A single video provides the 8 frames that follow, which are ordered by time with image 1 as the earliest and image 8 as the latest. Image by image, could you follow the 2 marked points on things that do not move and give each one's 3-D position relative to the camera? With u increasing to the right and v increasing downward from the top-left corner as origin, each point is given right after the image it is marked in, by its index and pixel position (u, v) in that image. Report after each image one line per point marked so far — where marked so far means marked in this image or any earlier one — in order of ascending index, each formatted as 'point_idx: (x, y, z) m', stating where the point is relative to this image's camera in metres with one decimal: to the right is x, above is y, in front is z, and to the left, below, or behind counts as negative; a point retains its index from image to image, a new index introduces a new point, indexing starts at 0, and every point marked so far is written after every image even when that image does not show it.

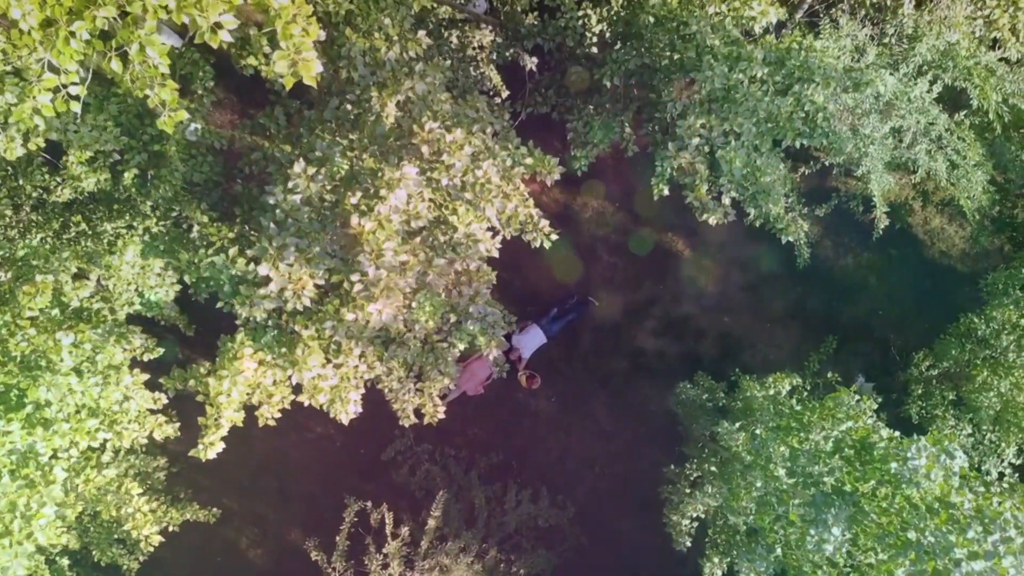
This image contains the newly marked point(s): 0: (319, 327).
0: (-1.0, -0.2, +4.3) m
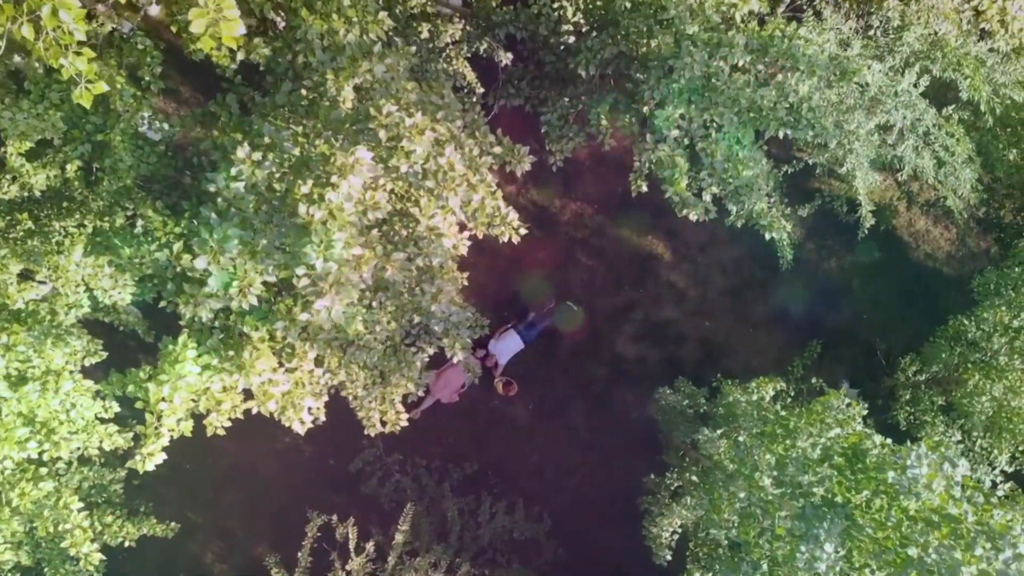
0: (-1.1, -0.2, +4.0) m
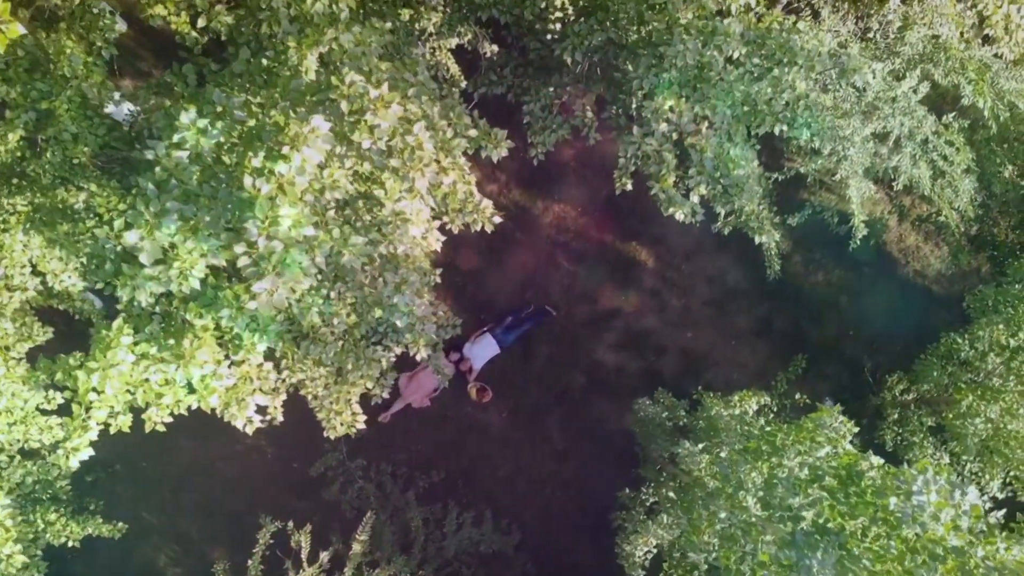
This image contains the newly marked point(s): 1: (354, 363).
0: (-1.3, -0.1, +3.6) m
1: (-0.8, -0.4, +4.1) m
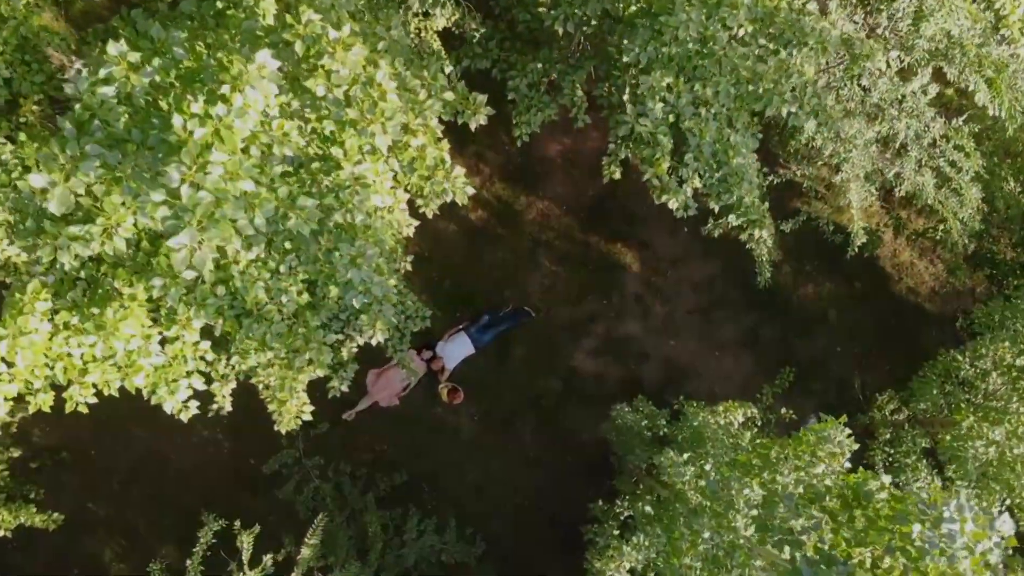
0: (-1.4, 0.0, +3.2) m
1: (-0.9, -0.3, +3.7) m
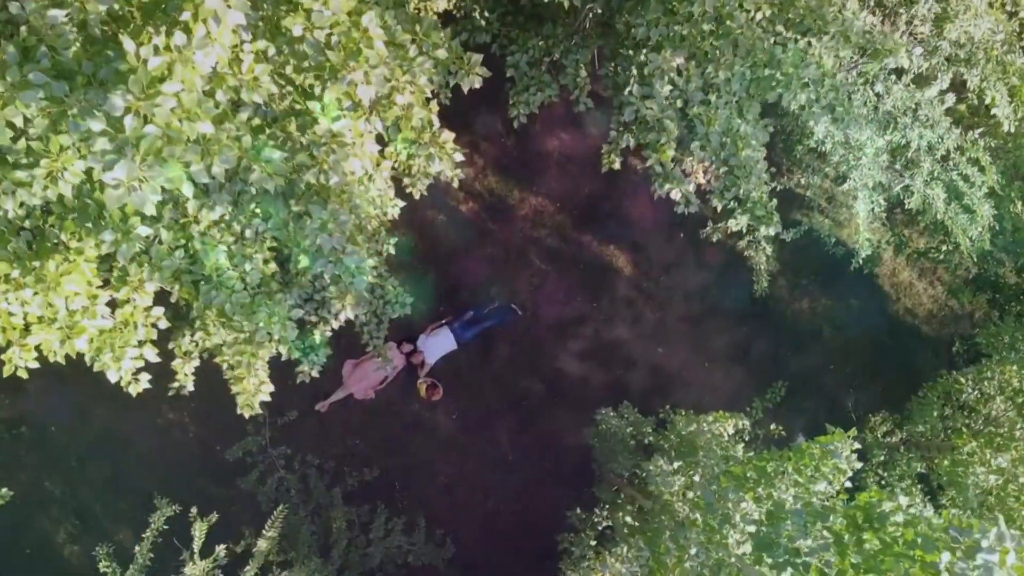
0: (-1.4, +0.2, +2.9) m
1: (-1.0, -0.1, +3.4) m
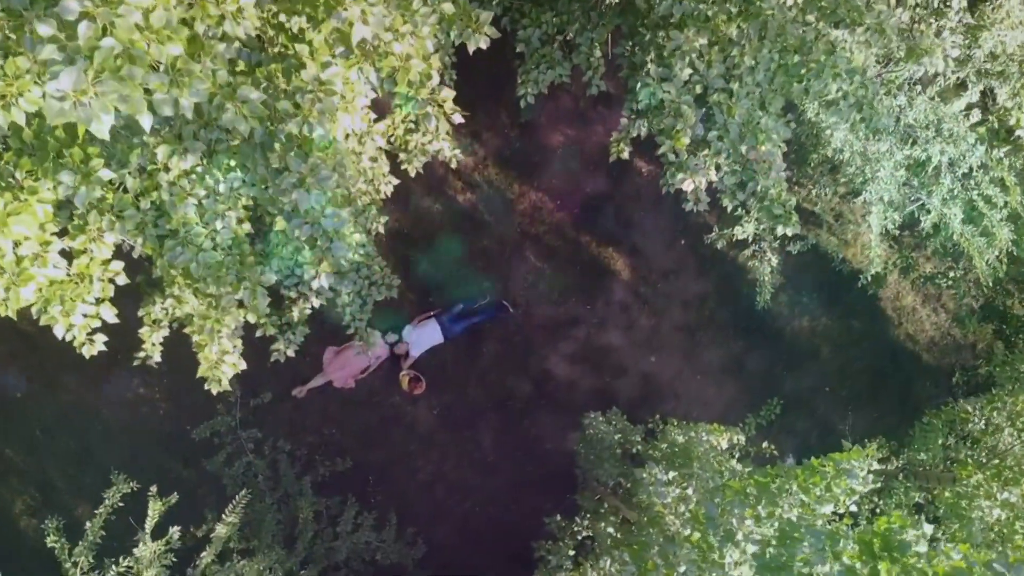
0: (-1.4, +0.3, +2.6) m
1: (-1.0, 0.0, +3.1) m
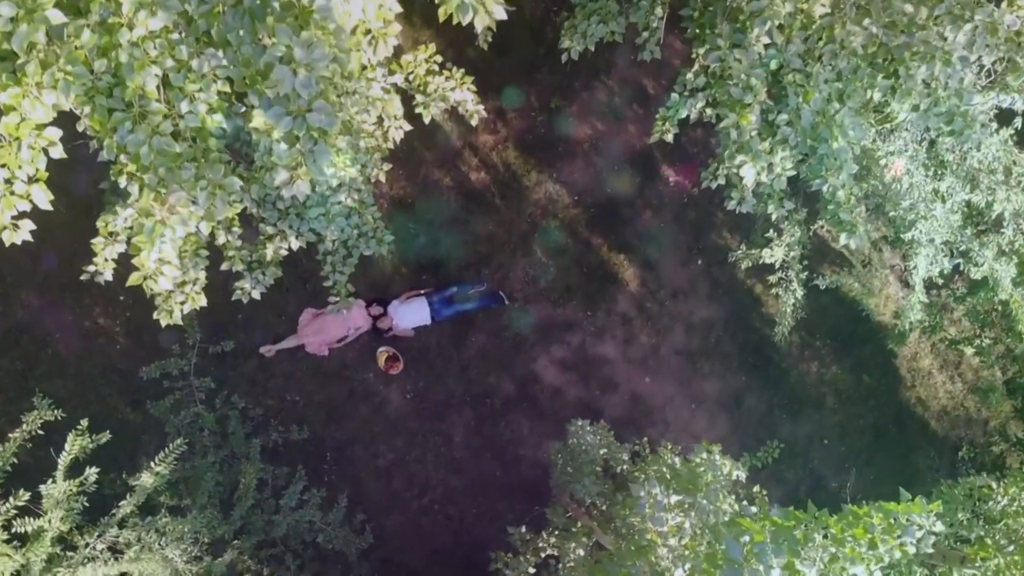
0: (-1.3, +0.7, +2.1) m
1: (-0.9, +0.3, +2.6) m
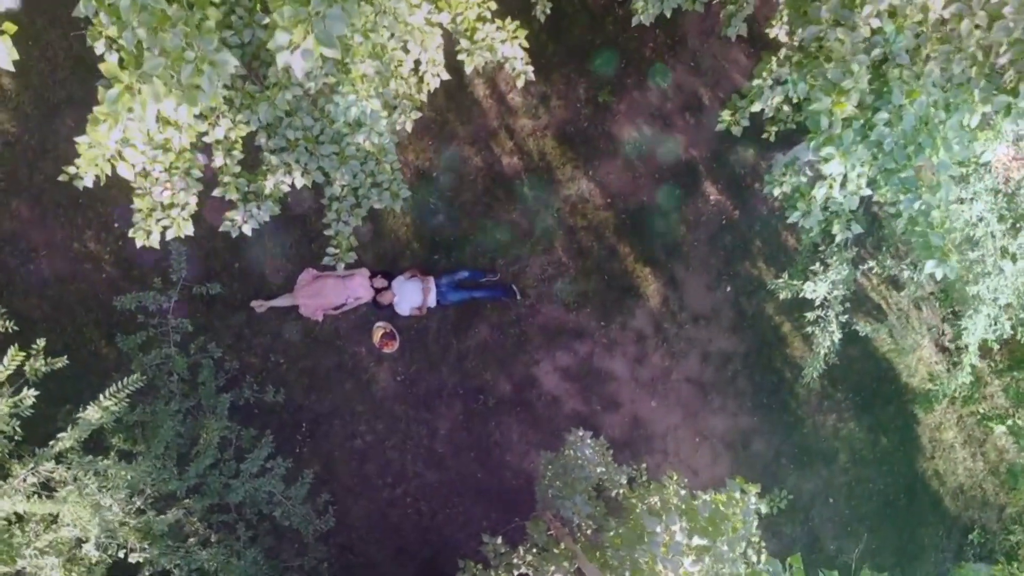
0: (-1.1, +1.0, +1.7) m
1: (-0.8, +0.5, +2.2) m
